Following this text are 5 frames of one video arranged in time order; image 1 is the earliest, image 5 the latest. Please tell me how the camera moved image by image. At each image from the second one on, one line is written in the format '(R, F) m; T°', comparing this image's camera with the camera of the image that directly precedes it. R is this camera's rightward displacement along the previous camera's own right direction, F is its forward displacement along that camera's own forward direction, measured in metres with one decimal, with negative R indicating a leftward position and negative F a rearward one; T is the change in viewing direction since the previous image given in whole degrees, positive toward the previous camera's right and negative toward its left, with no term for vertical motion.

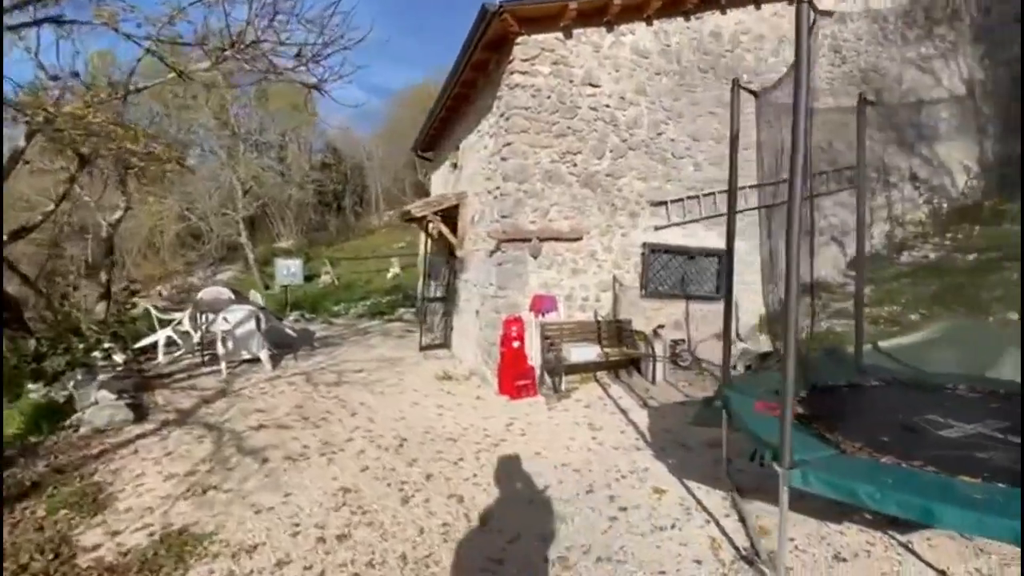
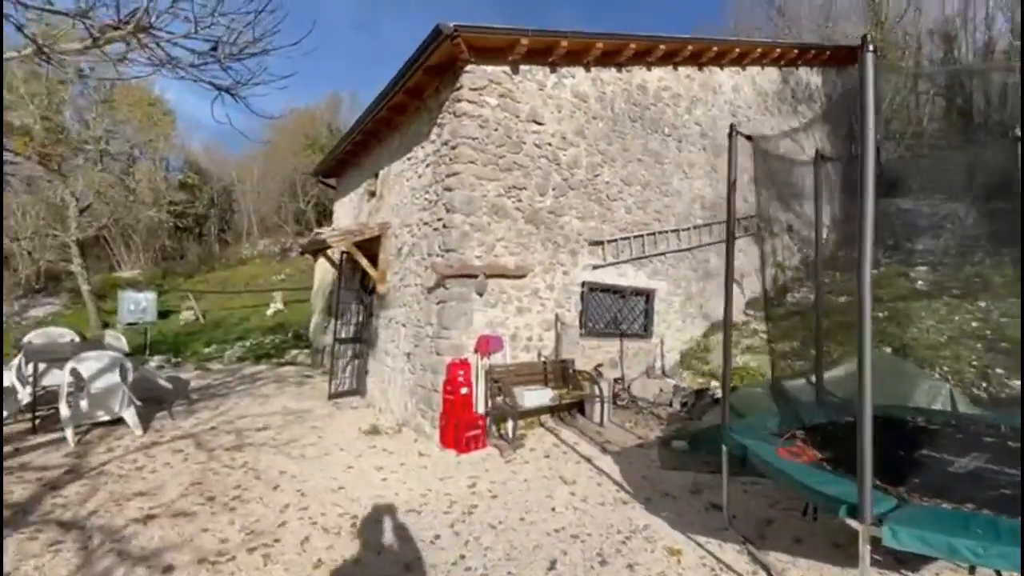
(-0.8, +0.5) m; +14°
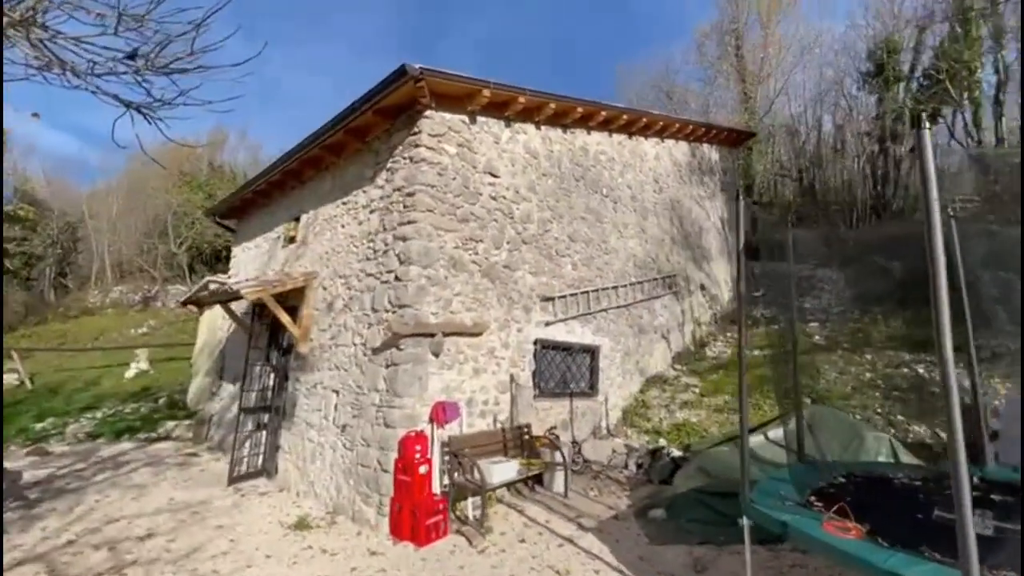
(-0.8, +0.5) m; +13°
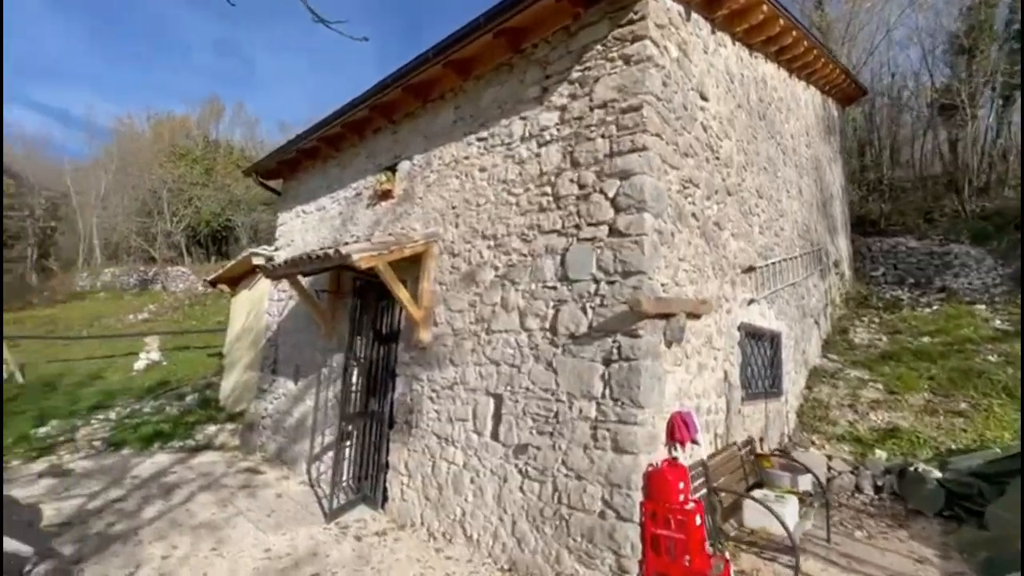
(-2.2, +1.7) m; +2°
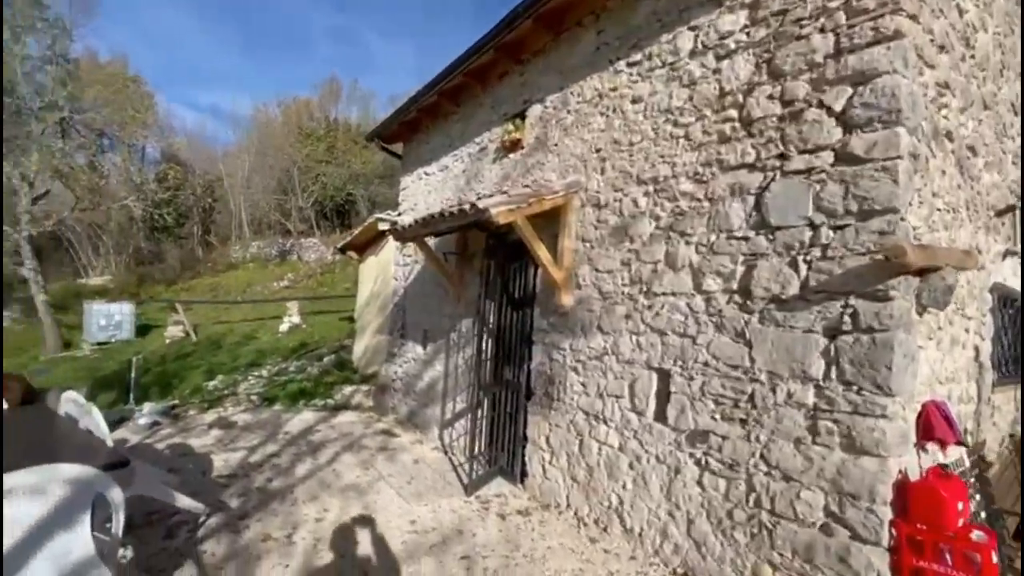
(-0.5, +0.6) m; -12°
